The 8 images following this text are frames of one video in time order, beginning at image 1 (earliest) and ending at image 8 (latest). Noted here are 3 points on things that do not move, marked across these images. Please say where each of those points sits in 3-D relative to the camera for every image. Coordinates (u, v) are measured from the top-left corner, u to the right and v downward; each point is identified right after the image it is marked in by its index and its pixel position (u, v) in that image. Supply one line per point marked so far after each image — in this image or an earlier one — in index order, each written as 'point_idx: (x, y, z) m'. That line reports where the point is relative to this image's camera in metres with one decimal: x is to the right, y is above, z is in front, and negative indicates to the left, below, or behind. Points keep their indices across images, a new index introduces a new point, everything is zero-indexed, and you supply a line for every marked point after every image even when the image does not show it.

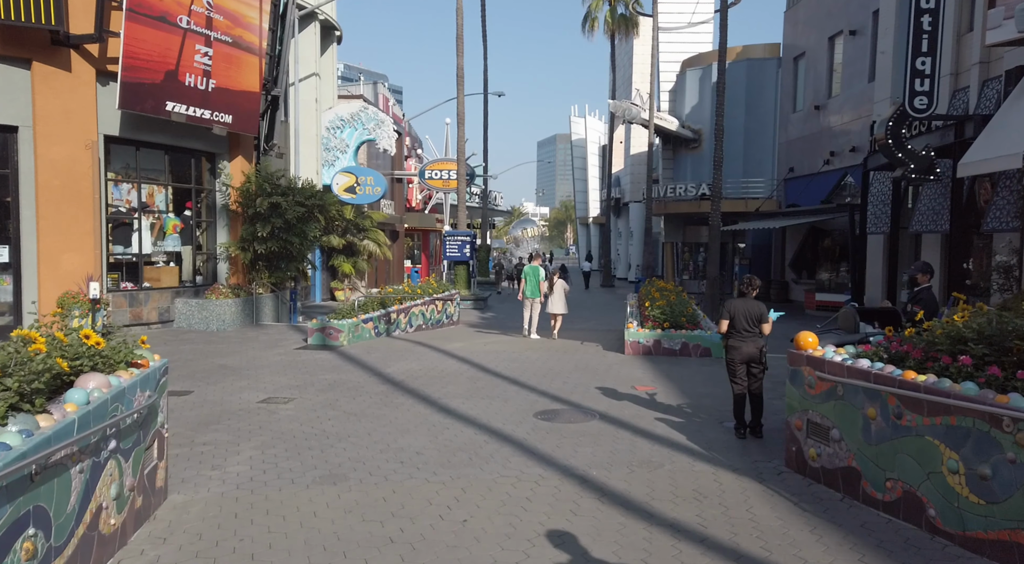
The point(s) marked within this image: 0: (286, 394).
0: (-3.1, -1.5, +9.3) m
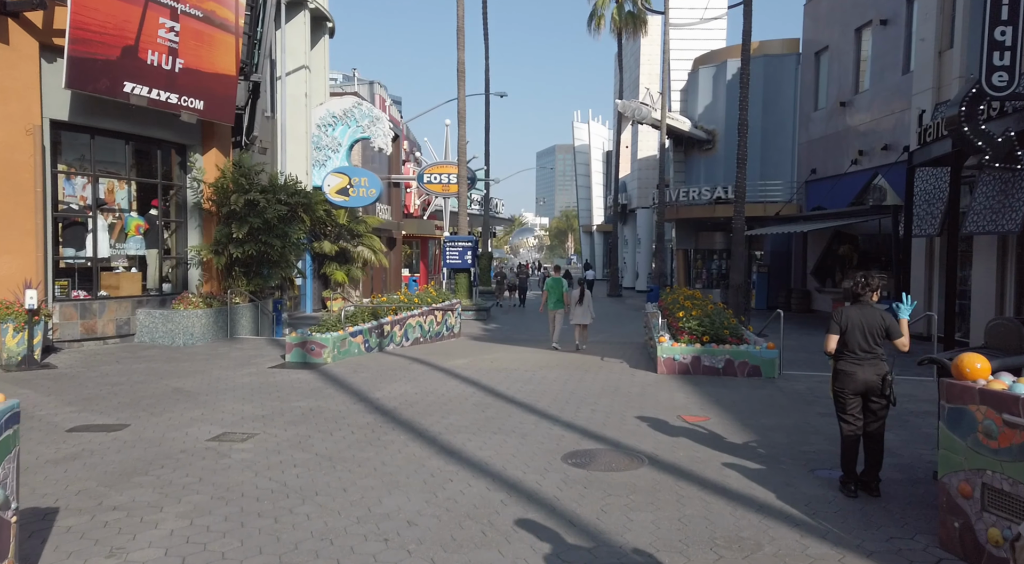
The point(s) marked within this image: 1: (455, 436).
0: (-2.9, -1.6, +7.4) m
1: (-0.6, -1.6, +7.2) m
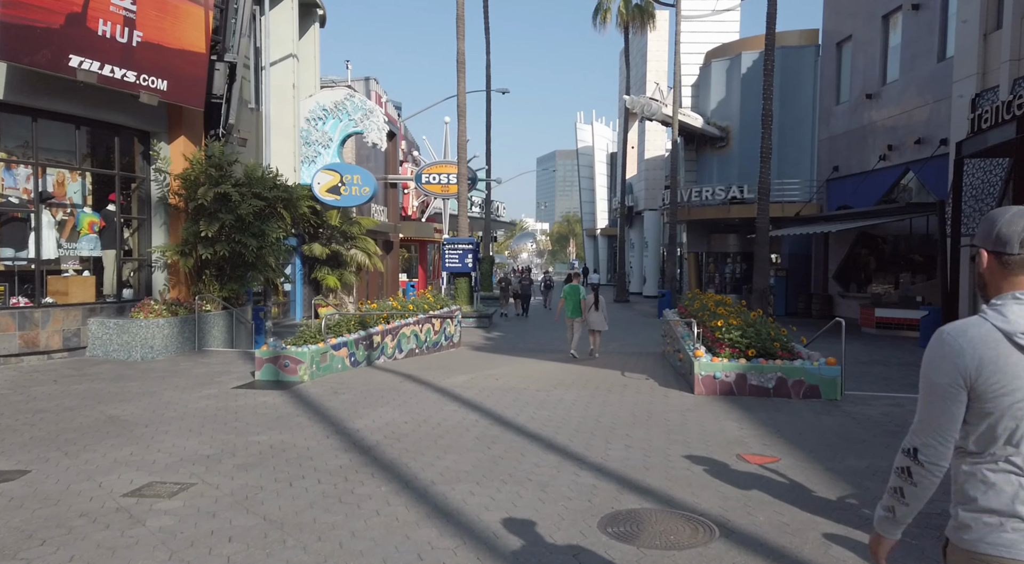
0: (-2.7, -1.6, +5.7) m
1: (-0.5, -1.6, +5.5) m
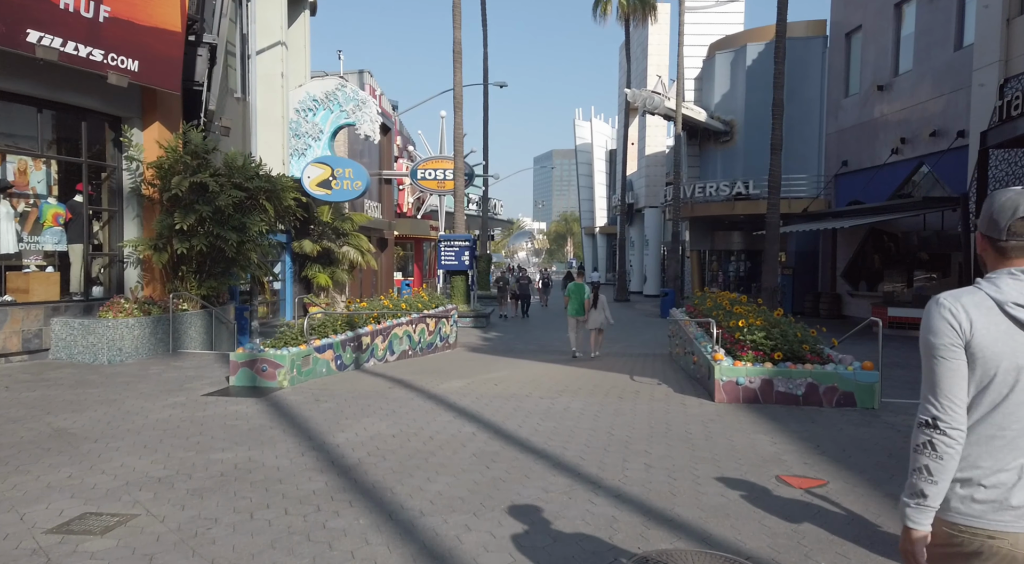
0: (-2.7, -1.6, +4.8) m
1: (-0.5, -1.6, +4.6) m
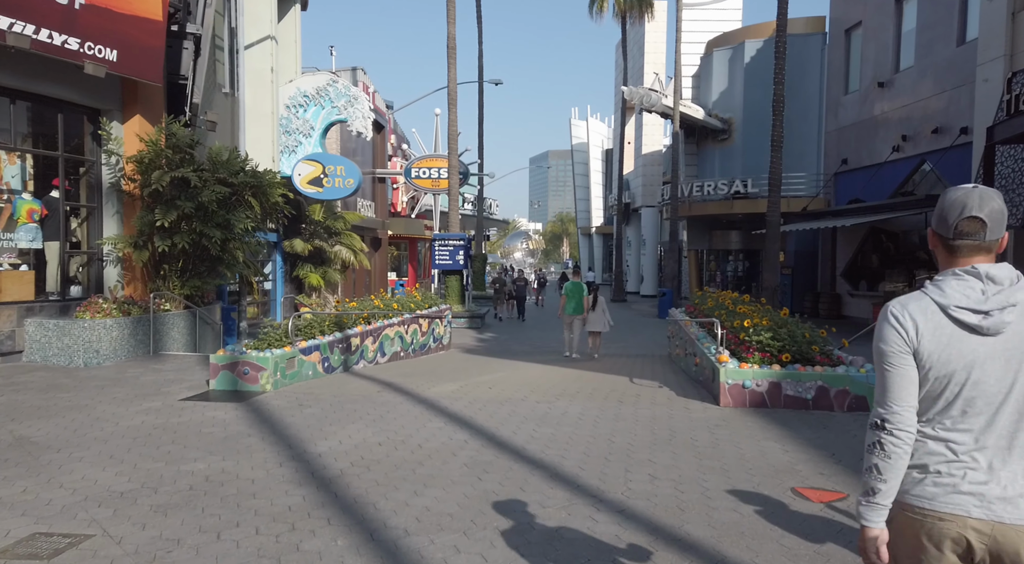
0: (-2.8, -1.5, +4.3) m
1: (-0.5, -1.6, +4.2) m
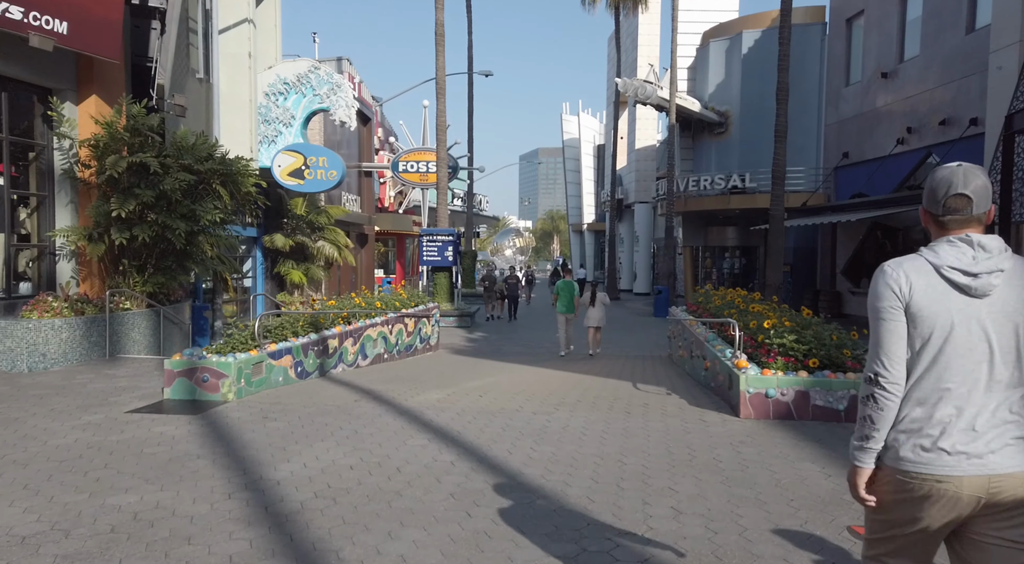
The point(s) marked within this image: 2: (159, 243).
0: (-2.8, -1.5, +3.4) m
1: (-0.5, -1.5, +3.2) m
2: (-5.5, +0.6, +10.6) m
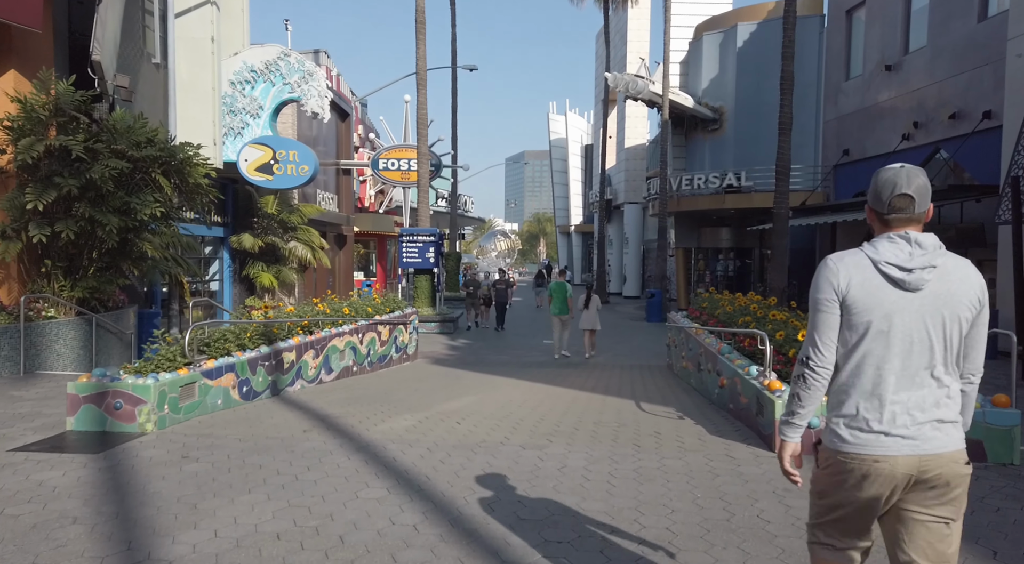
0: (-2.8, -1.5, +2.0) m
1: (-0.6, -1.6, +1.9) m
2: (-5.7, +0.5, +9.2) m
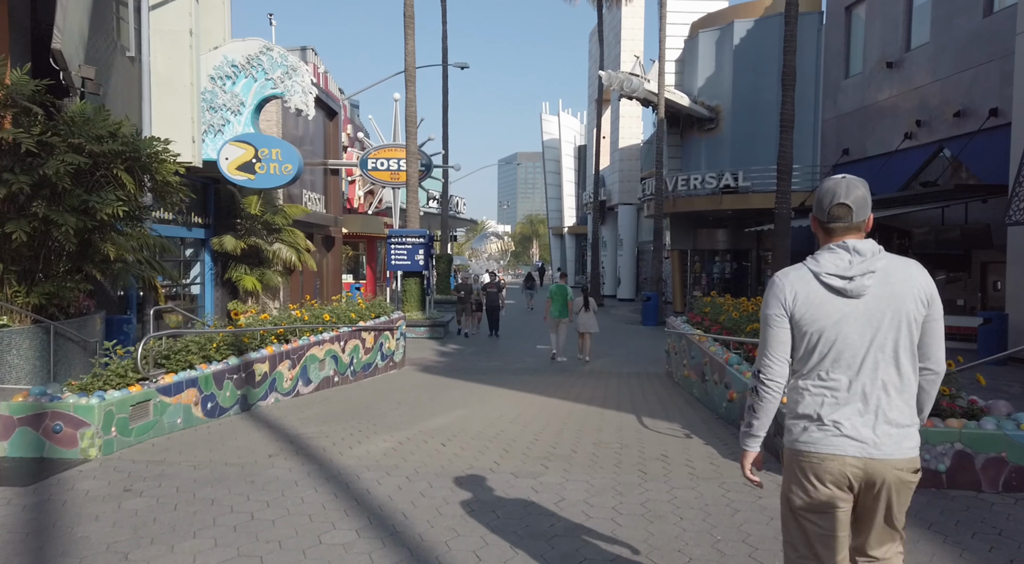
0: (-2.9, -1.6, +1.3) m
1: (-0.6, -1.6, +1.2) m
2: (-5.8, +0.5, +8.5) m
